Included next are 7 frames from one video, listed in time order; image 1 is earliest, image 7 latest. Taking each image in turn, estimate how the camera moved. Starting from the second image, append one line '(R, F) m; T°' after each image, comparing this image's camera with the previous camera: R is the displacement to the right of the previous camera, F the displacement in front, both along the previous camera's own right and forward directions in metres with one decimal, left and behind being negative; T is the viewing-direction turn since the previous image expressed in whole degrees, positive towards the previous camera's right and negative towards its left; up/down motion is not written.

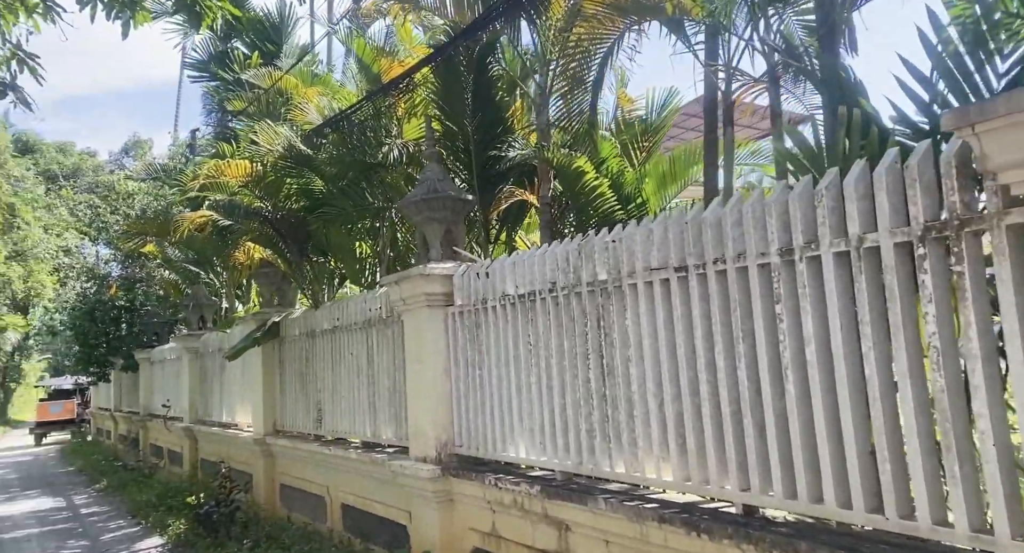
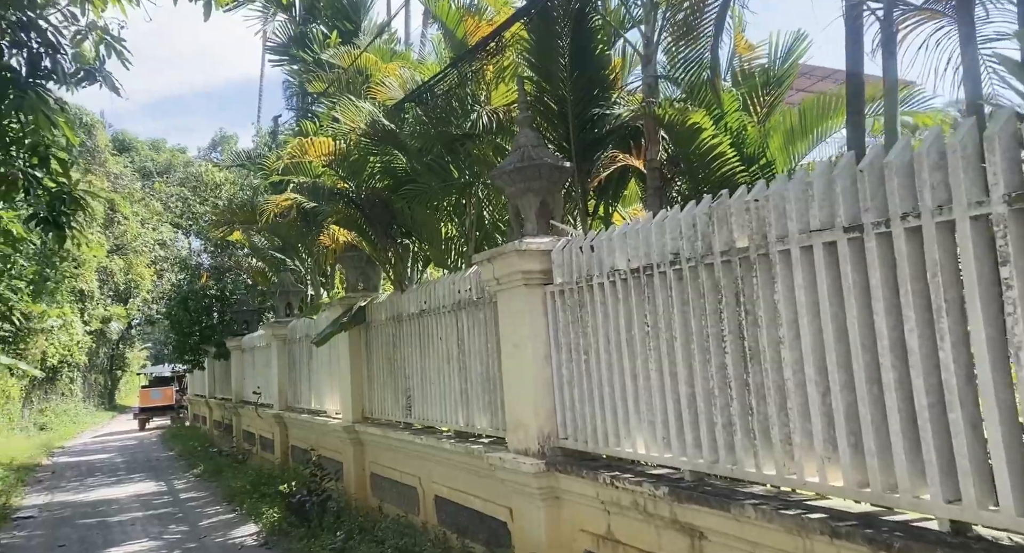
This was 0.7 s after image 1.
(-0.1, +0.4) m; -5°
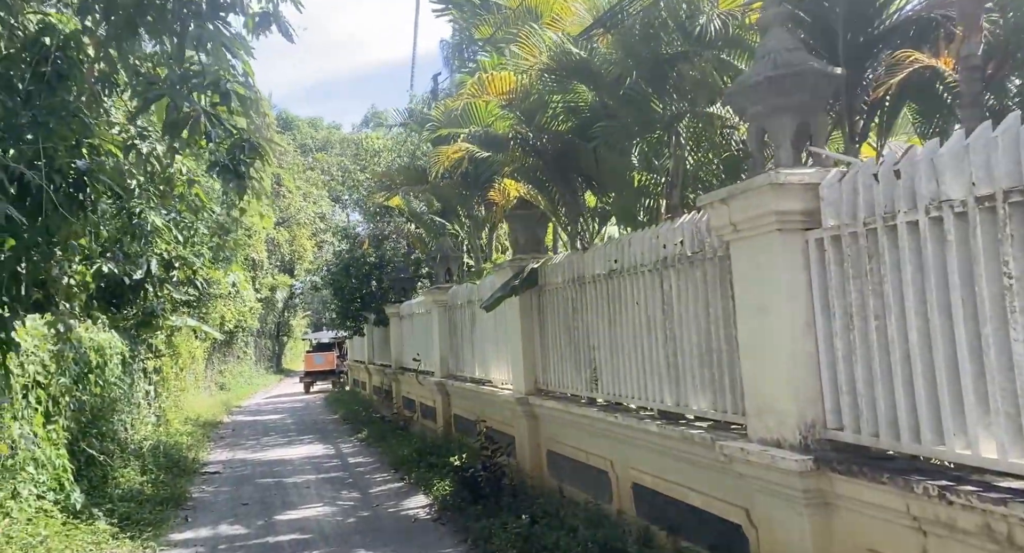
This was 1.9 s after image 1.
(-0.3, +0.7) m; -9°
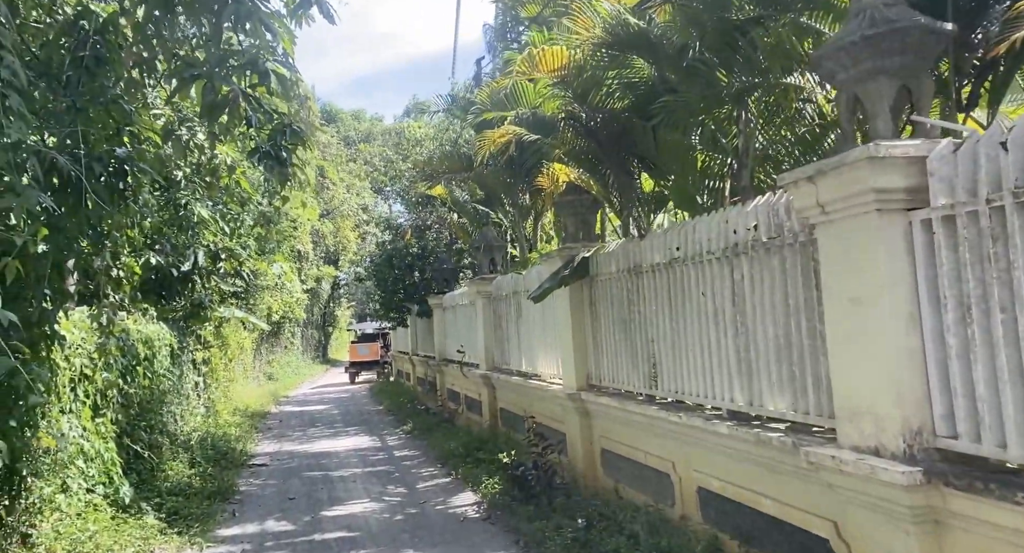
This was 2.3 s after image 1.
(-0.1, +0.3) m; -3°
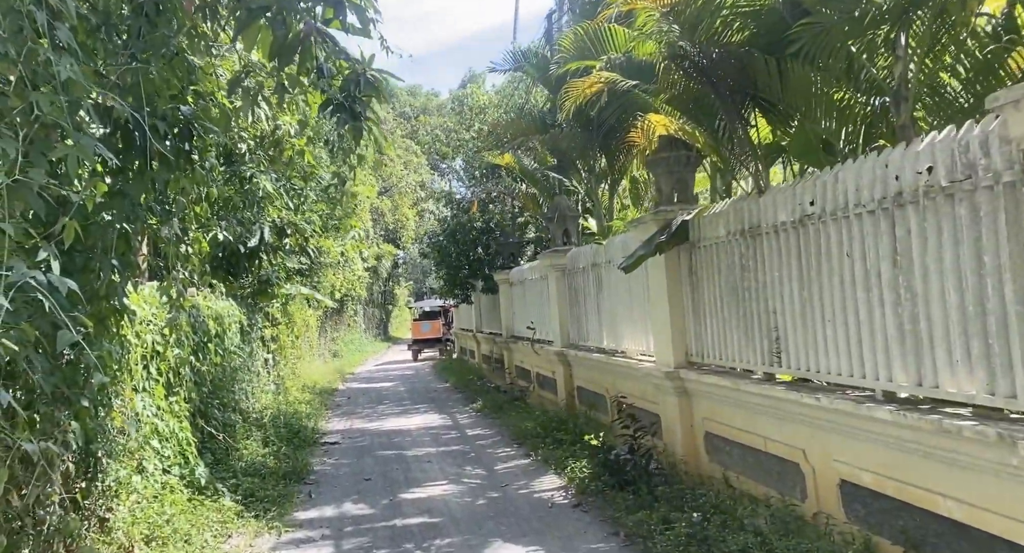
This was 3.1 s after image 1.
(-0.2, +0.6) m; -4°
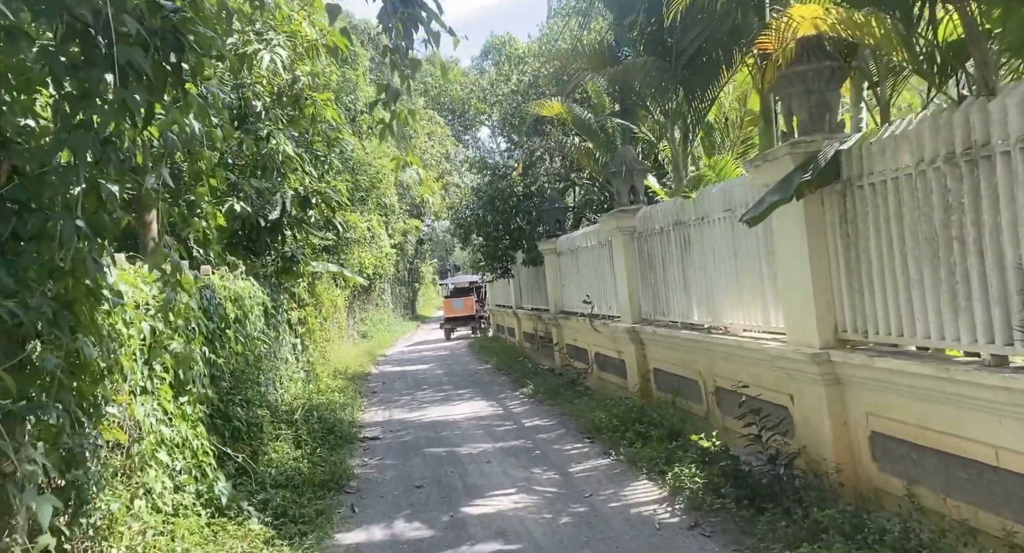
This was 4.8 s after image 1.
(-0.4, +1.4) m; -1°
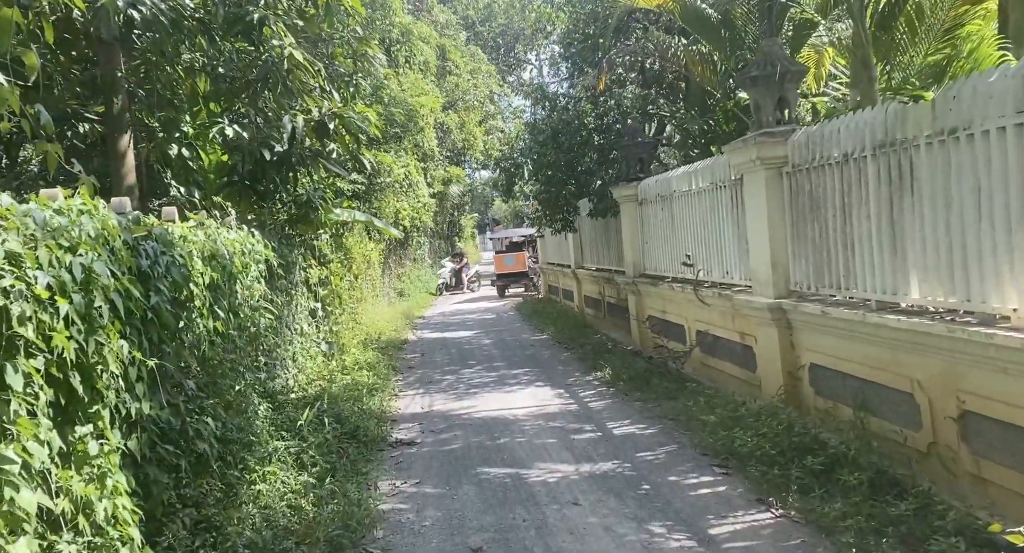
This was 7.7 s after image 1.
(-0.4, +2.6) m; -2°
